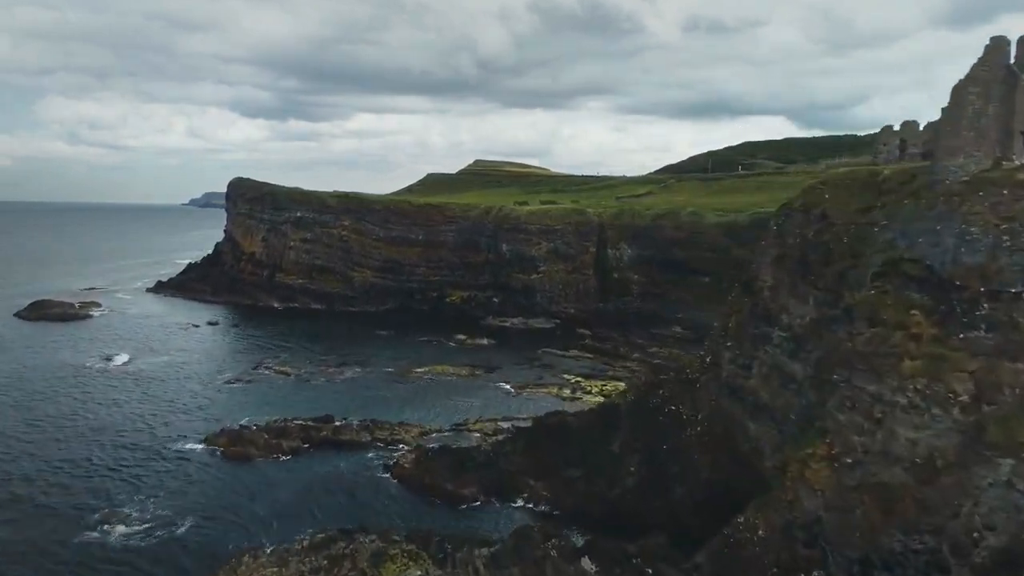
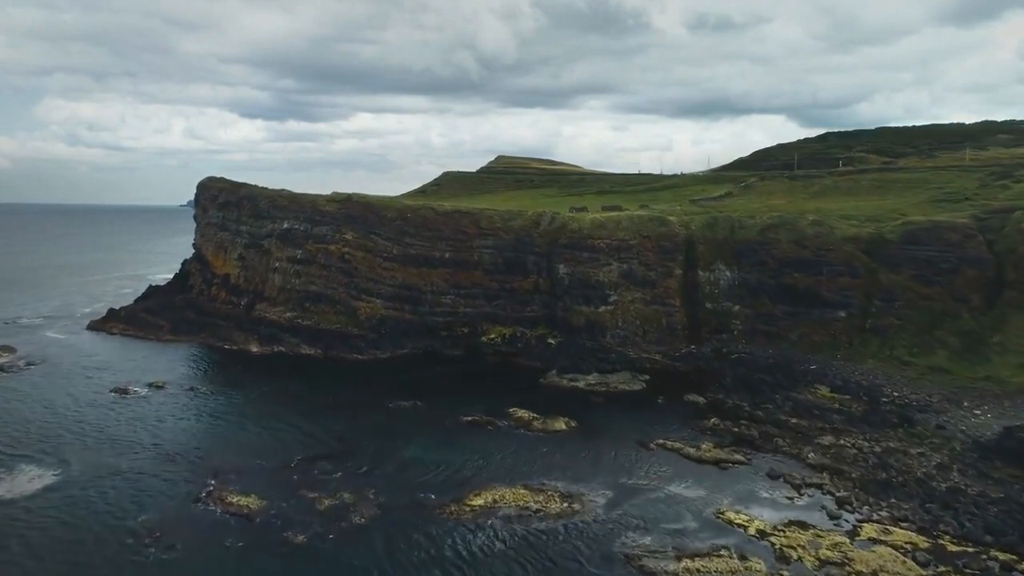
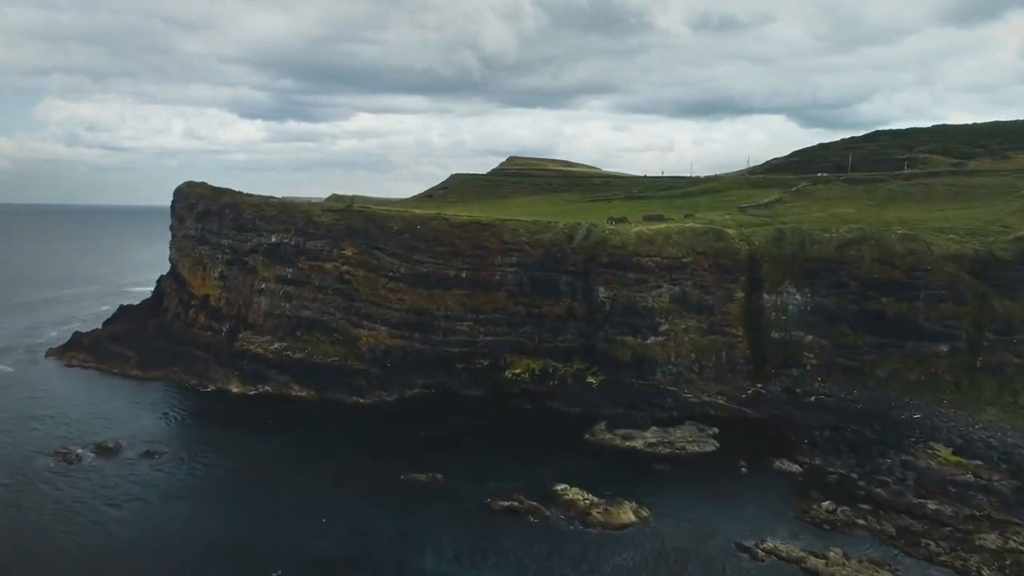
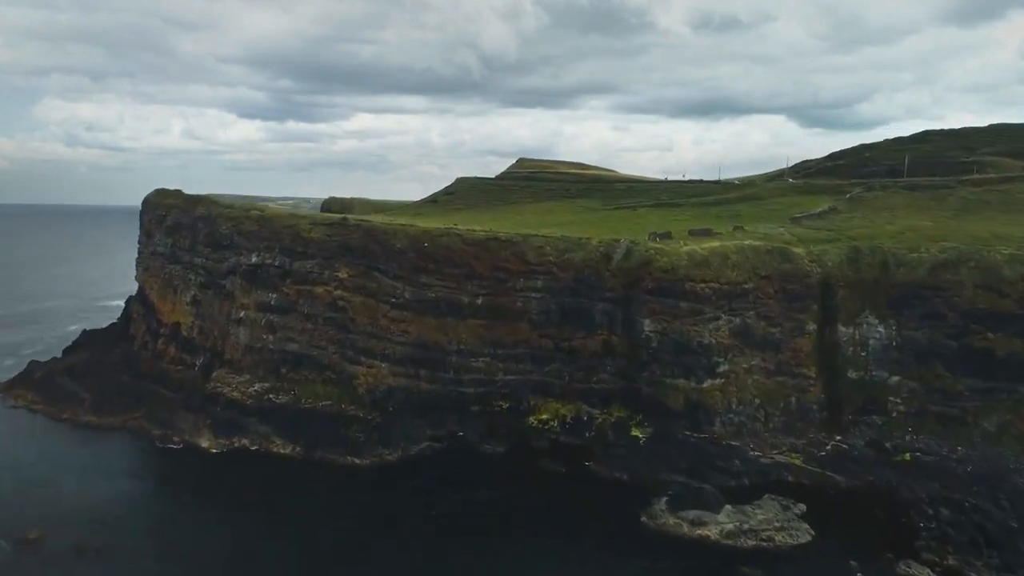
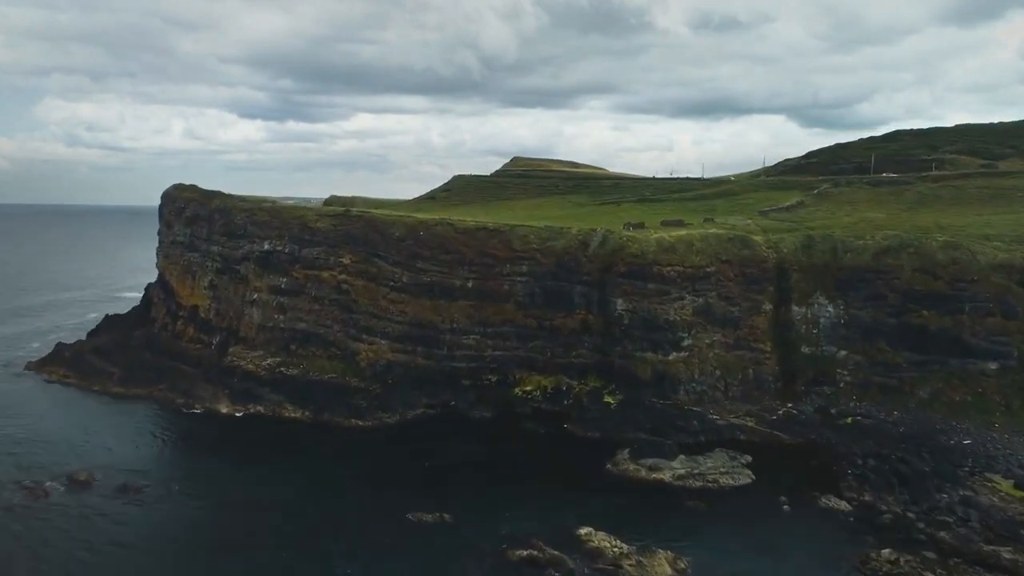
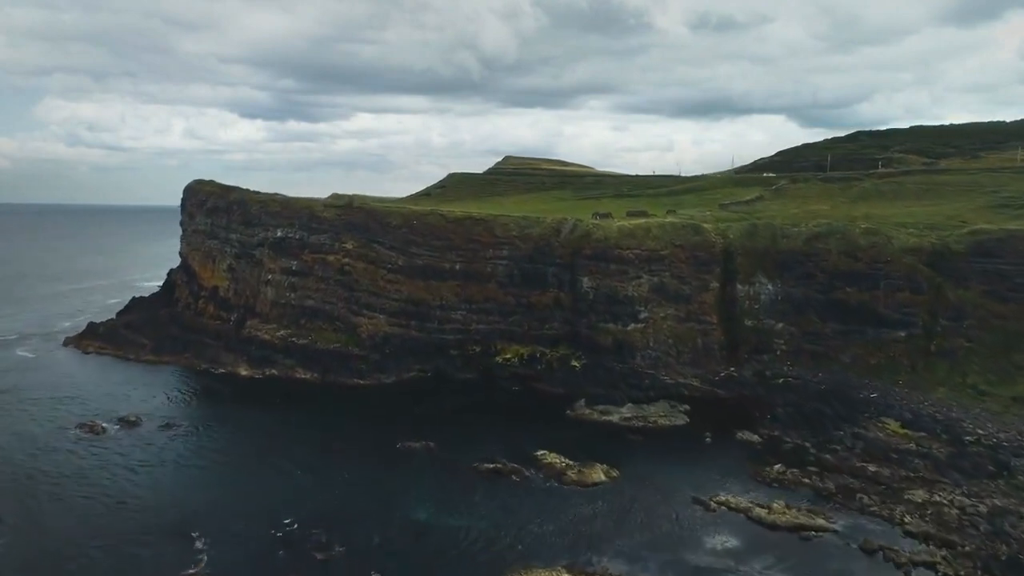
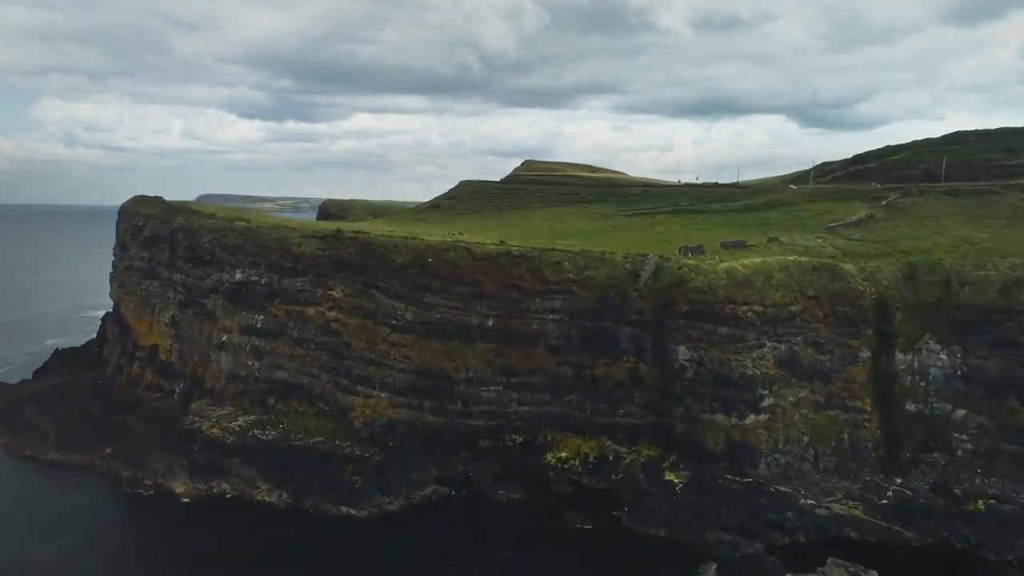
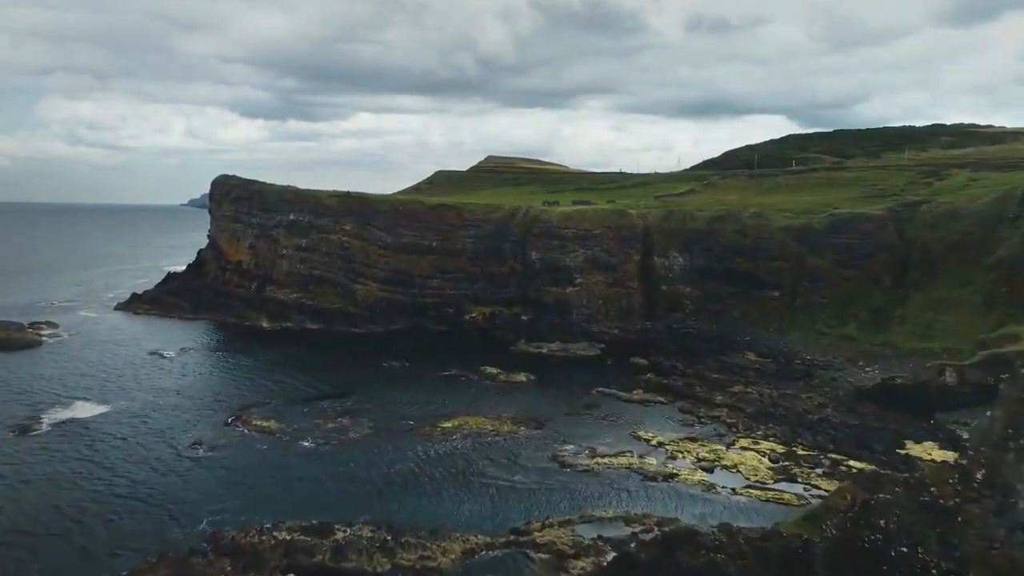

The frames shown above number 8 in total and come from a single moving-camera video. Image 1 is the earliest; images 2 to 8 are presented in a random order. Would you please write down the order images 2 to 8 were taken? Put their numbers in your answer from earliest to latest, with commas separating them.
8, 2, 6, 3, 5, 4, 7
